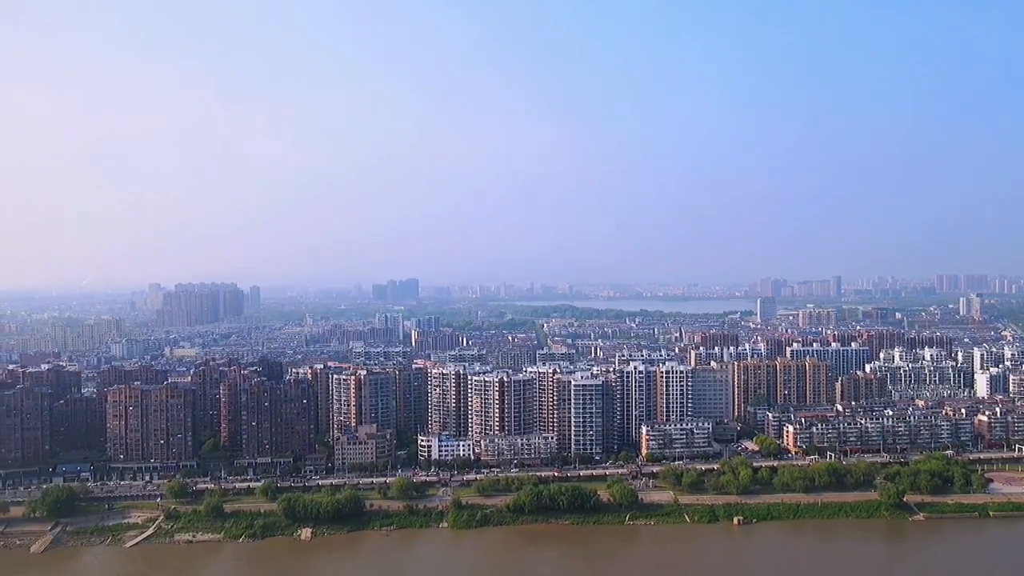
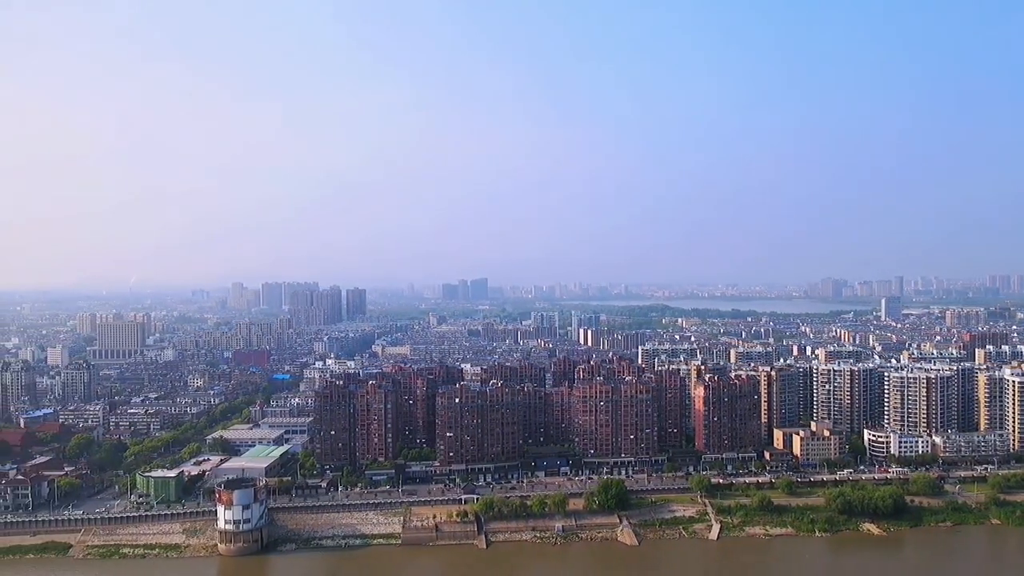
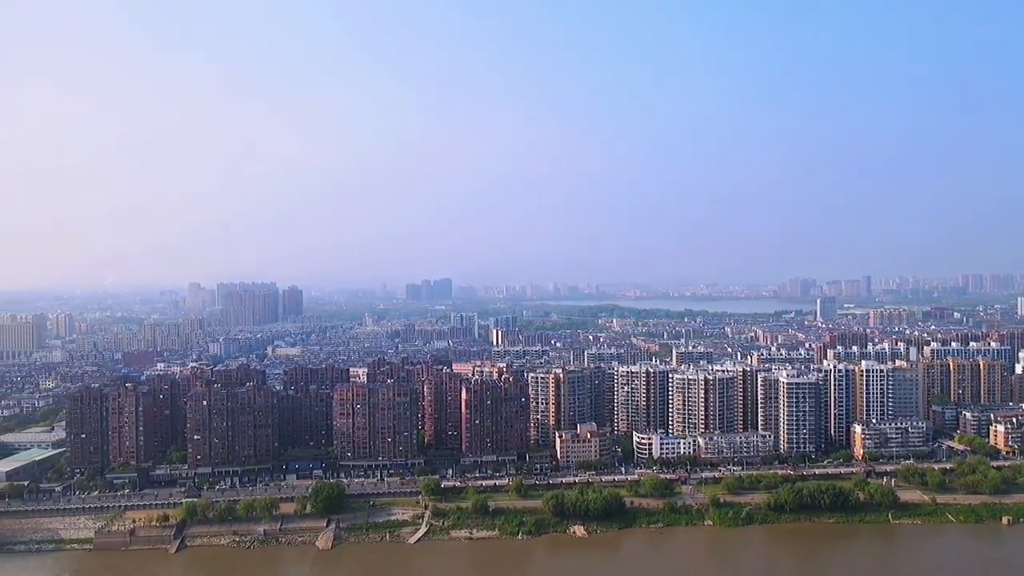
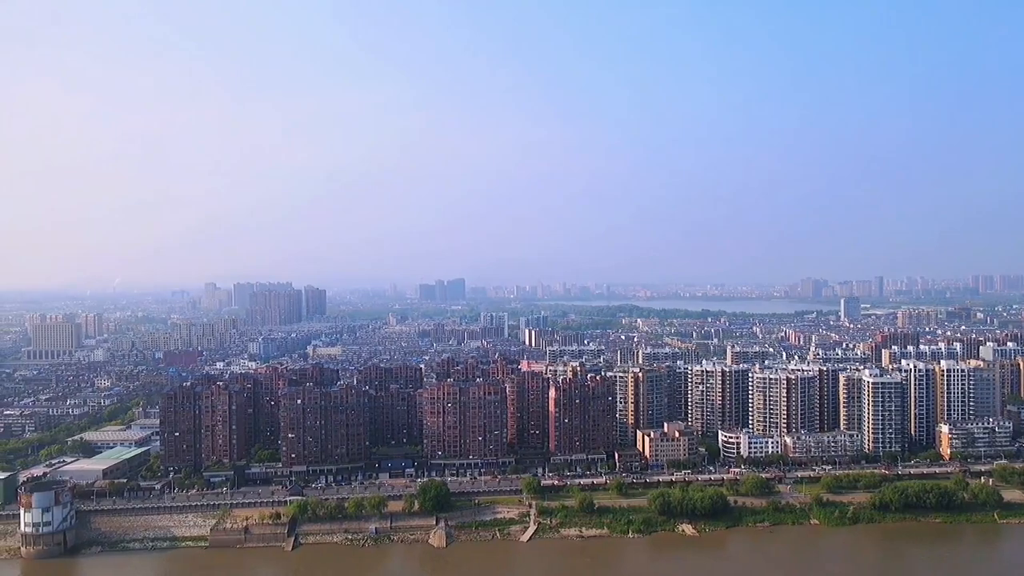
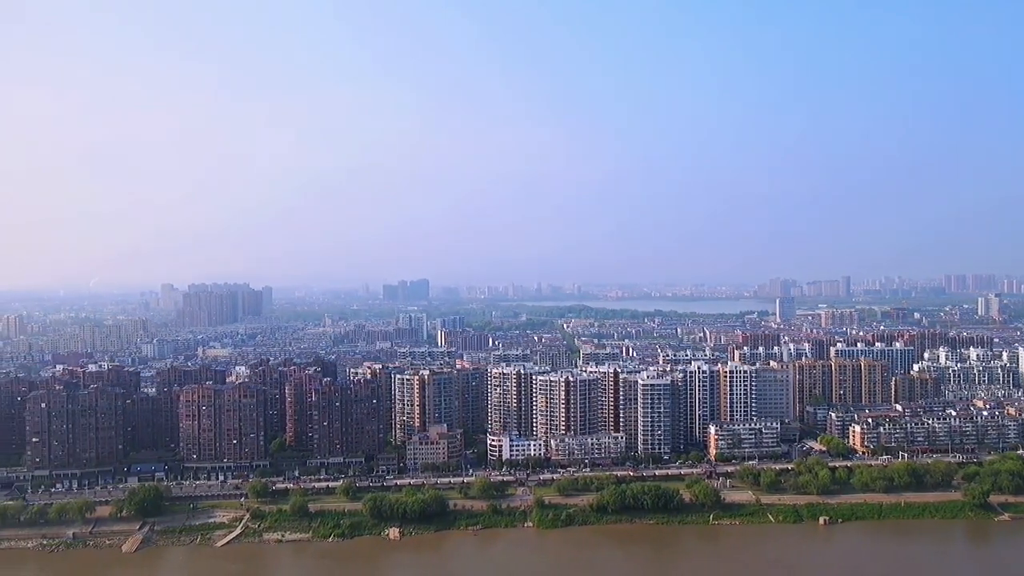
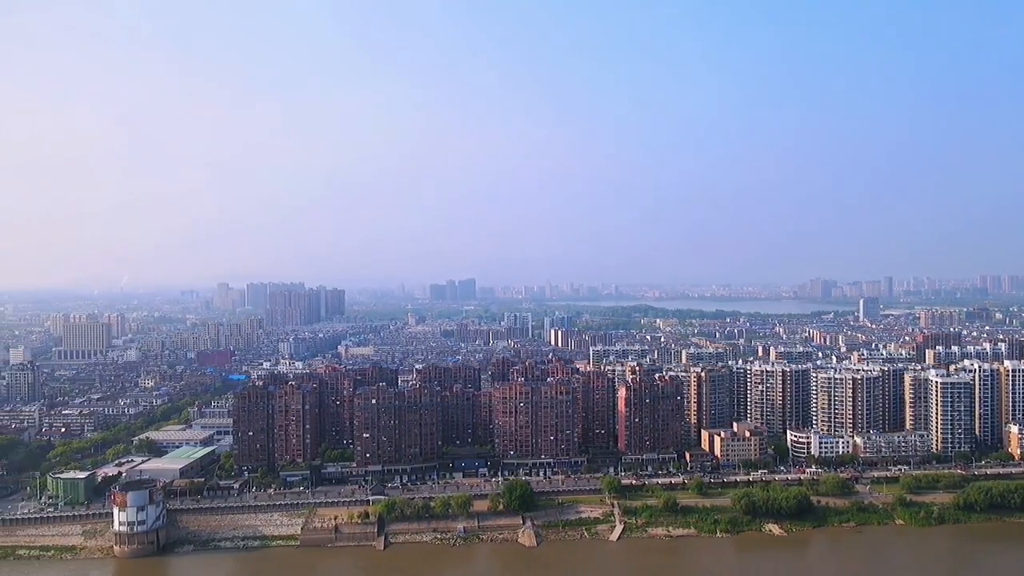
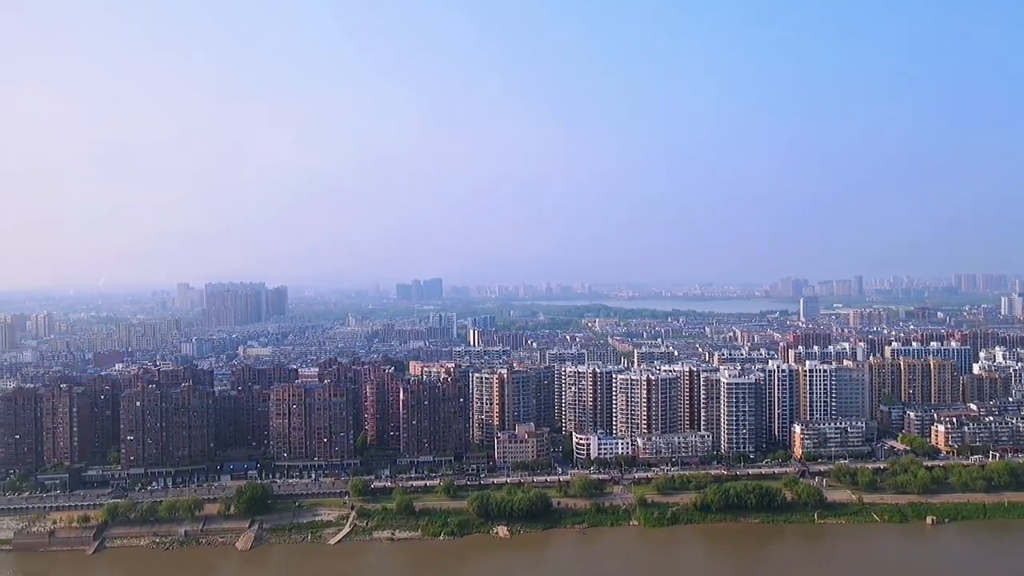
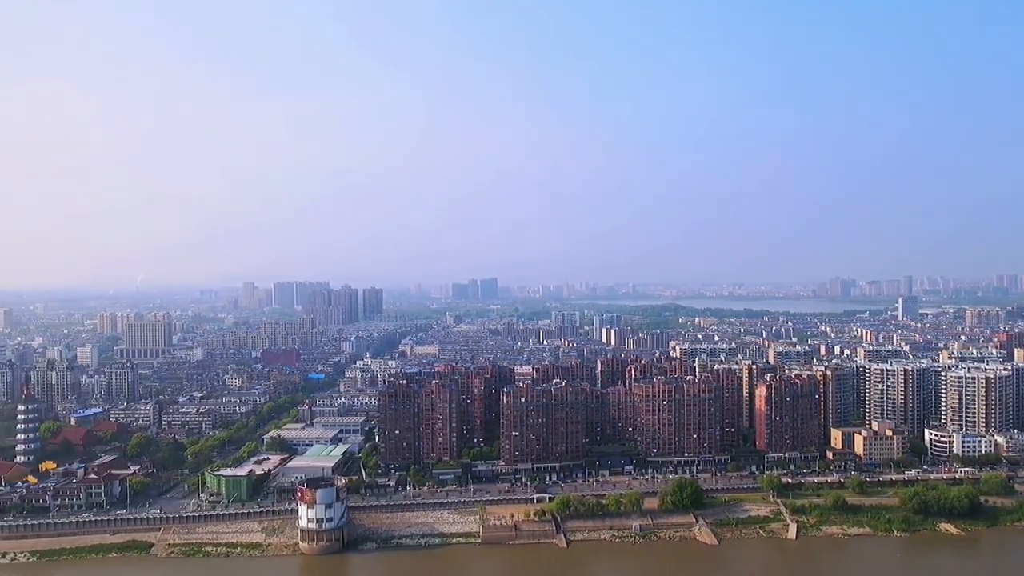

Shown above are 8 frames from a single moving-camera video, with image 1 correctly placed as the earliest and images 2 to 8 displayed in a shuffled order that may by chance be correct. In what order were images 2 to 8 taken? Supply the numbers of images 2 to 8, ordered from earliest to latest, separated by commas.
5, 7, 3, 4, 6, 2, 8
